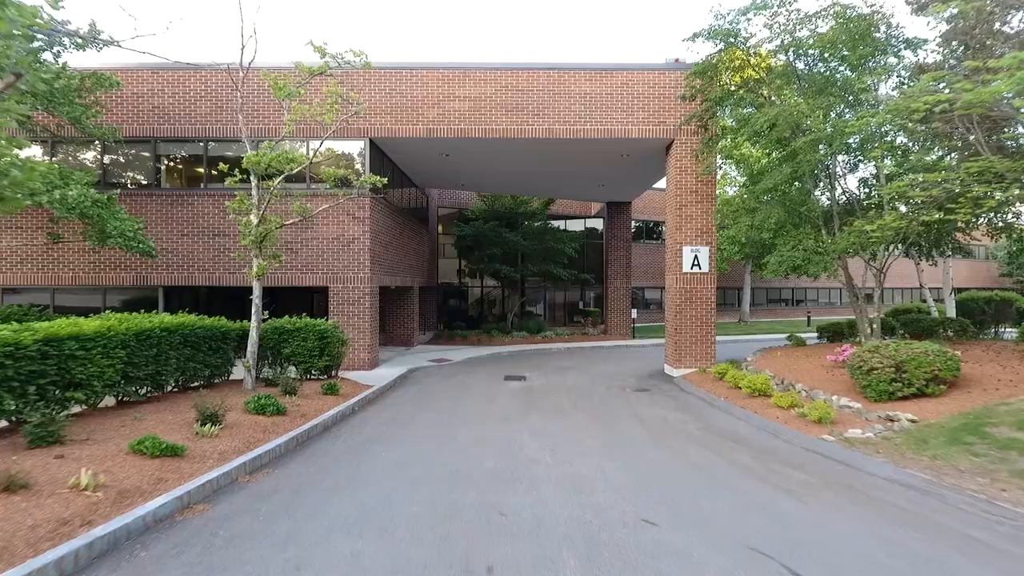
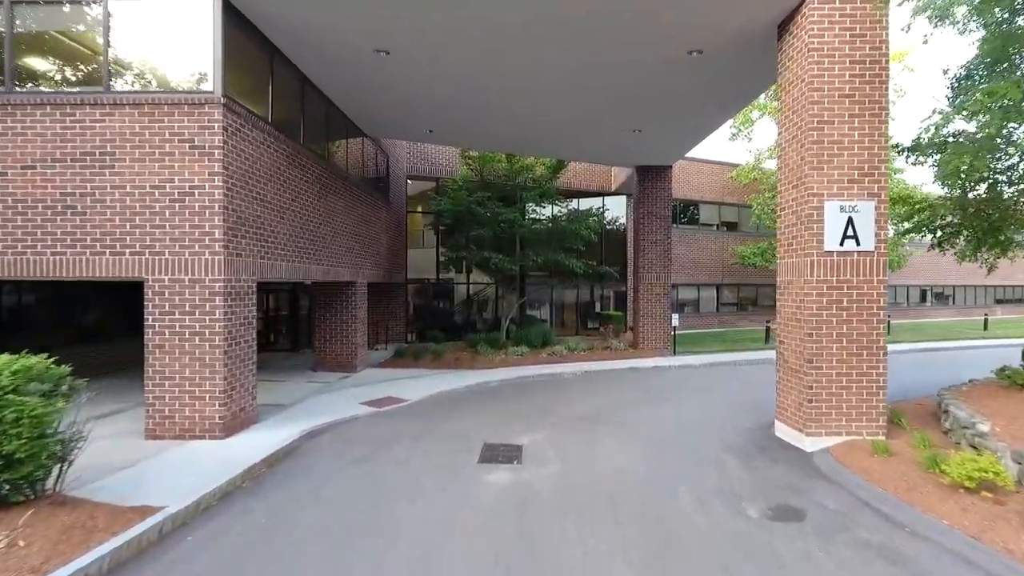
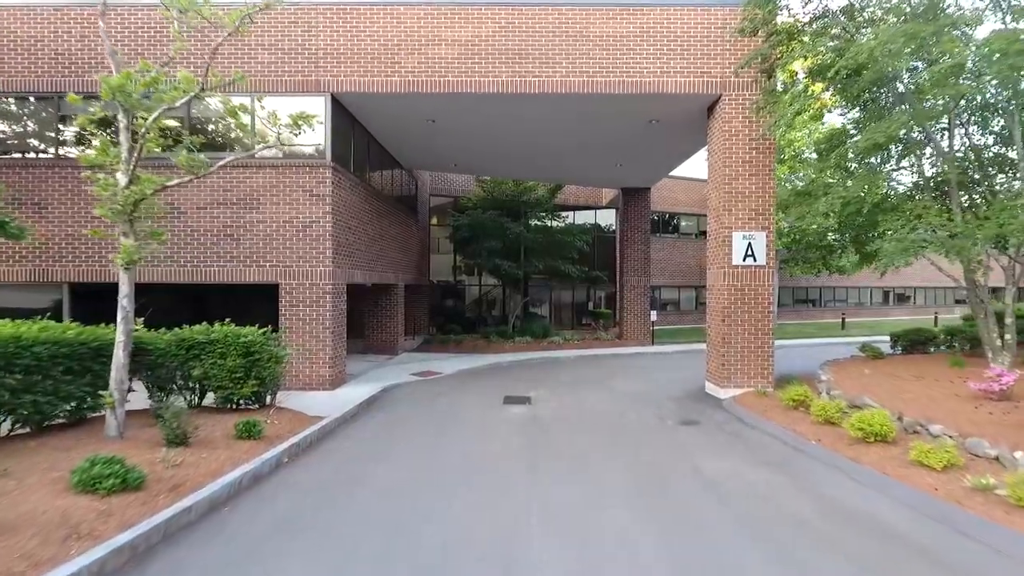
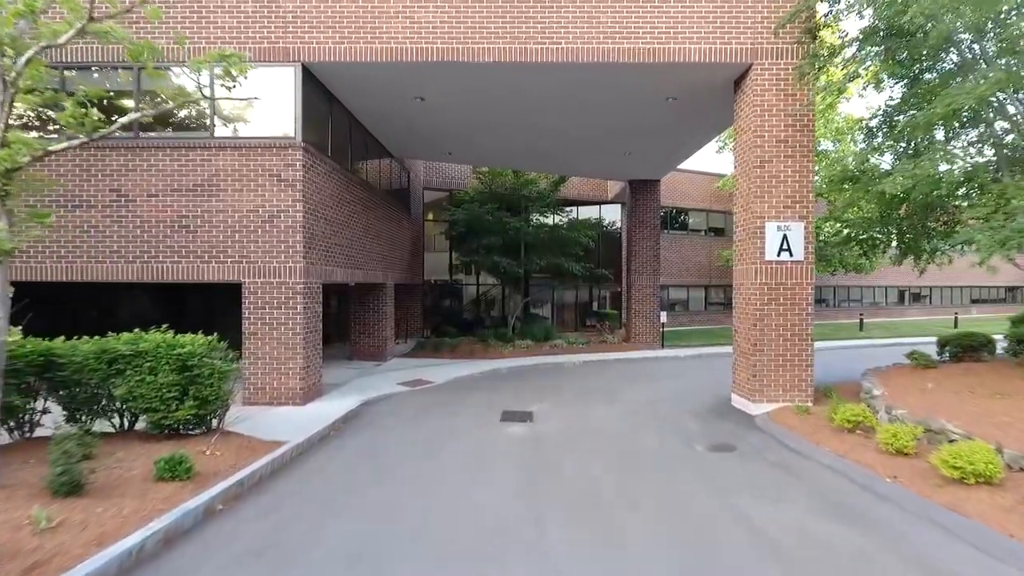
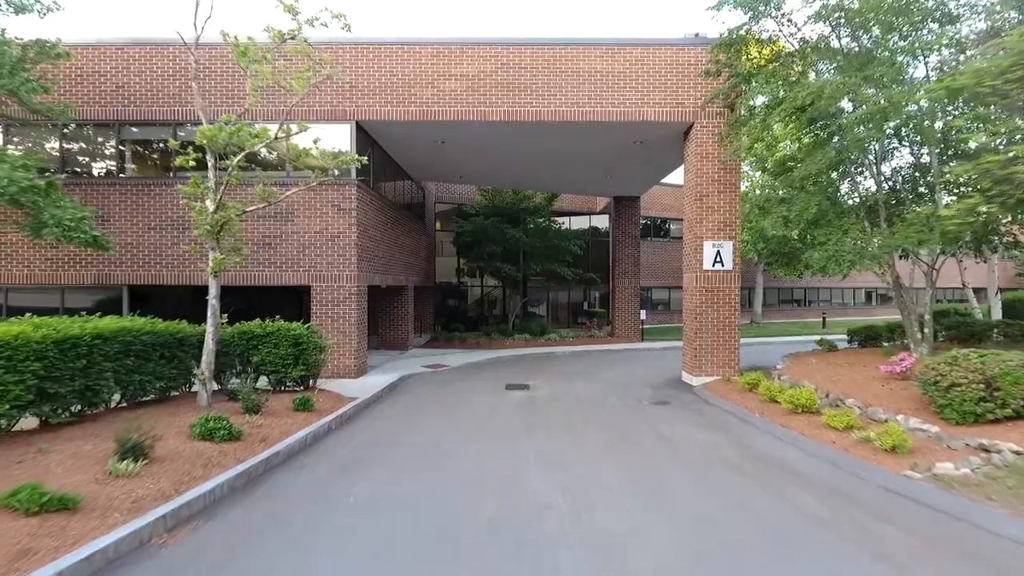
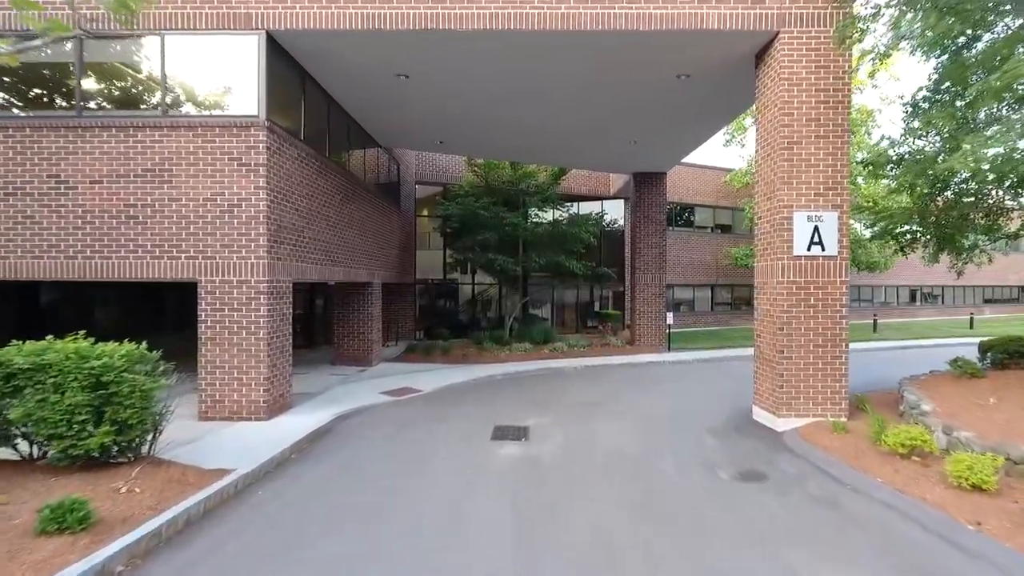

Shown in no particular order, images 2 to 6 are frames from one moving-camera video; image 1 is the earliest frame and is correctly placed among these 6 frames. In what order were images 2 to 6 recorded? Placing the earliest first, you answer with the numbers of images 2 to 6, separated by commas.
5, 3, 4, 6, 2
